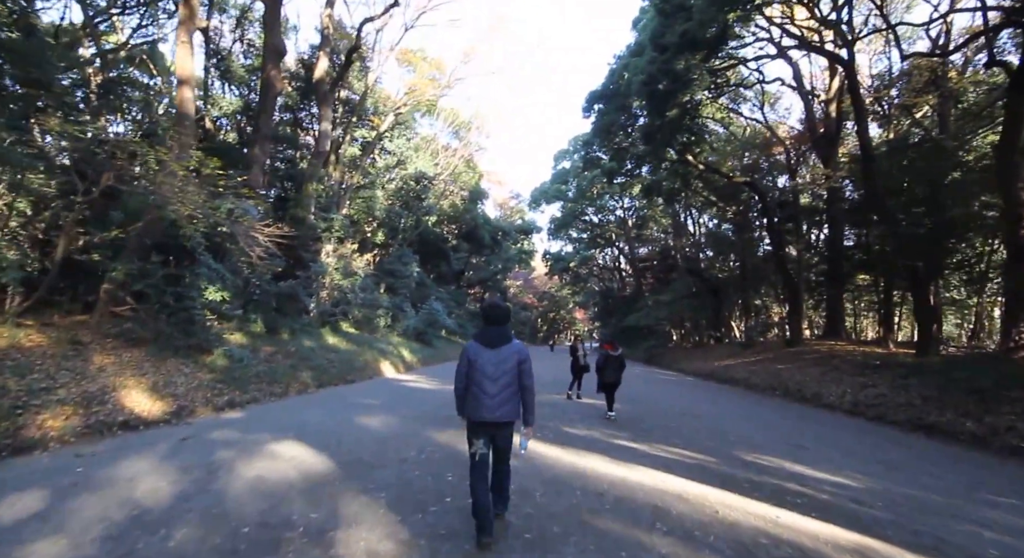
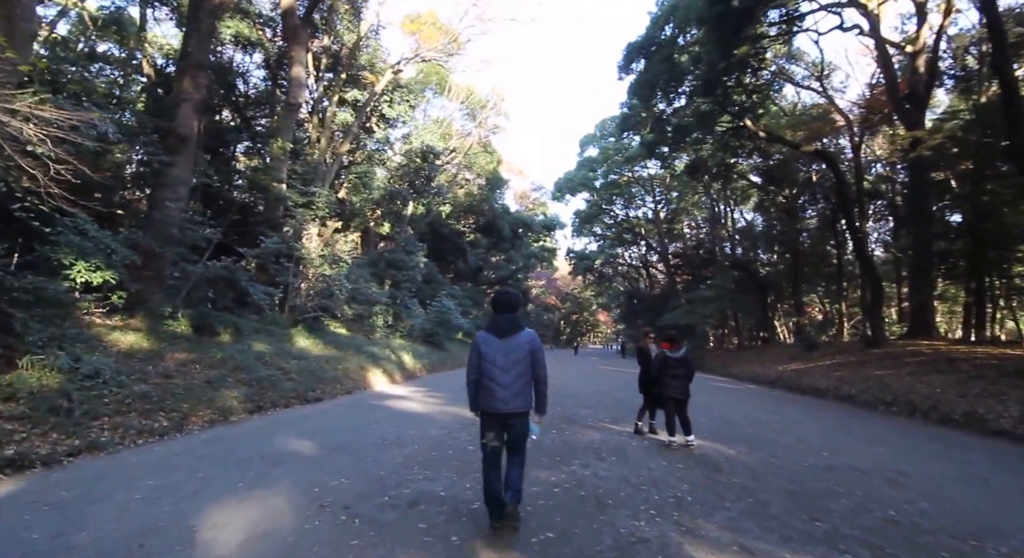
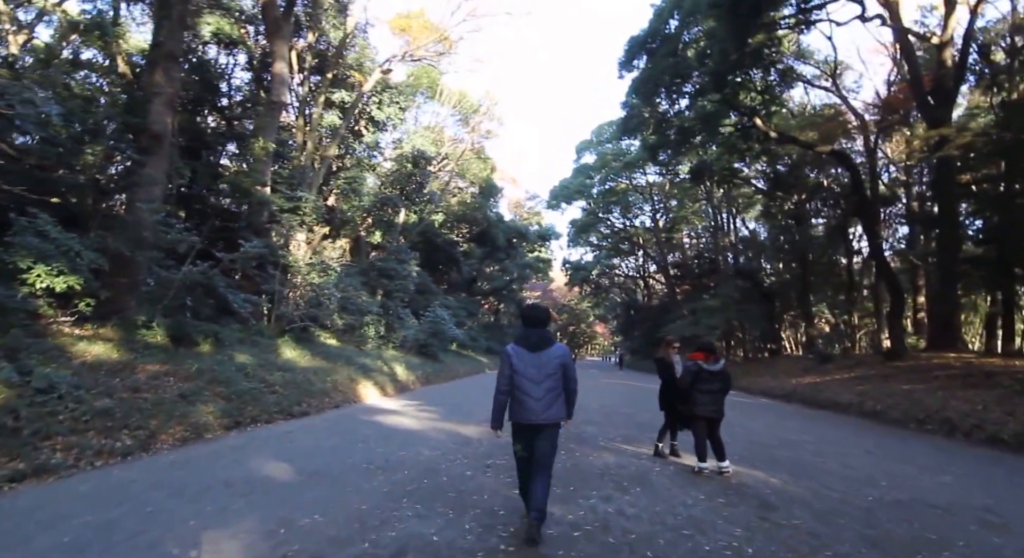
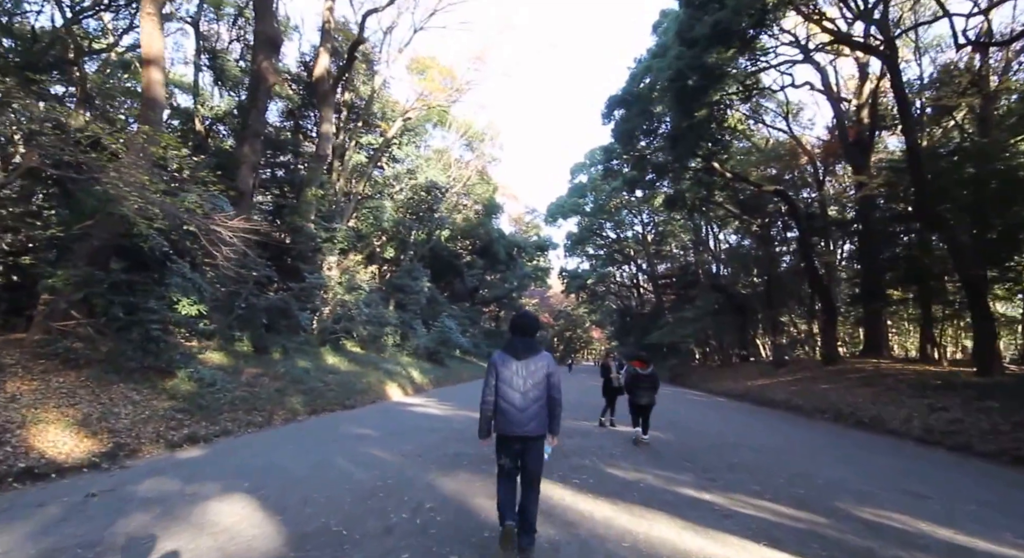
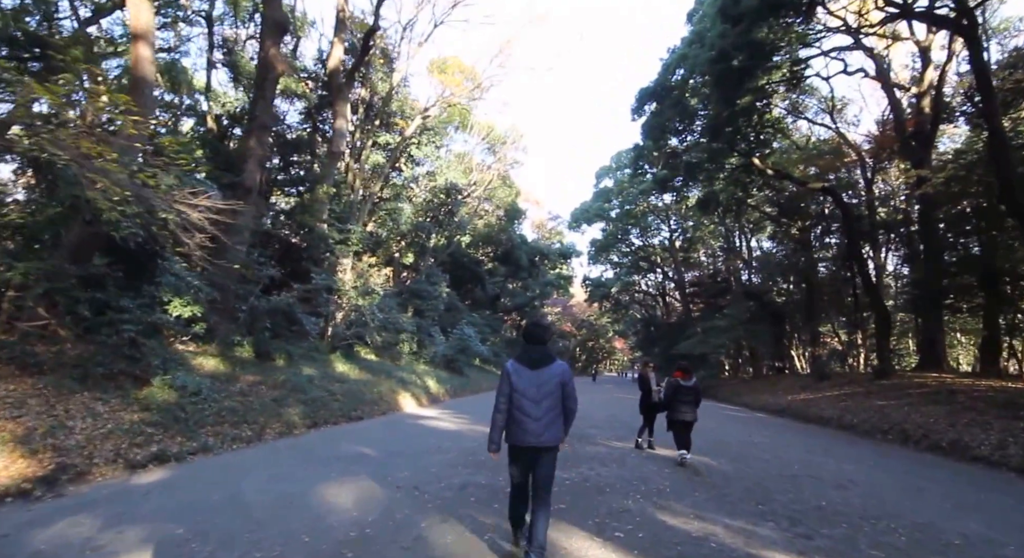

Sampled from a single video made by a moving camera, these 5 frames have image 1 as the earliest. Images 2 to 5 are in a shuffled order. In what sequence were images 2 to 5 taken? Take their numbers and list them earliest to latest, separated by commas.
4, 5, 2, 3
